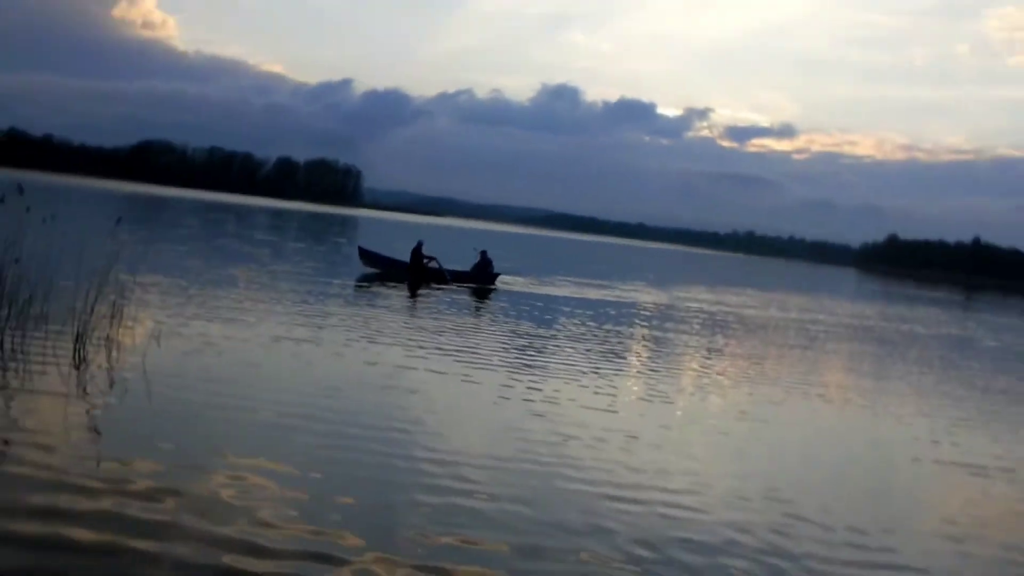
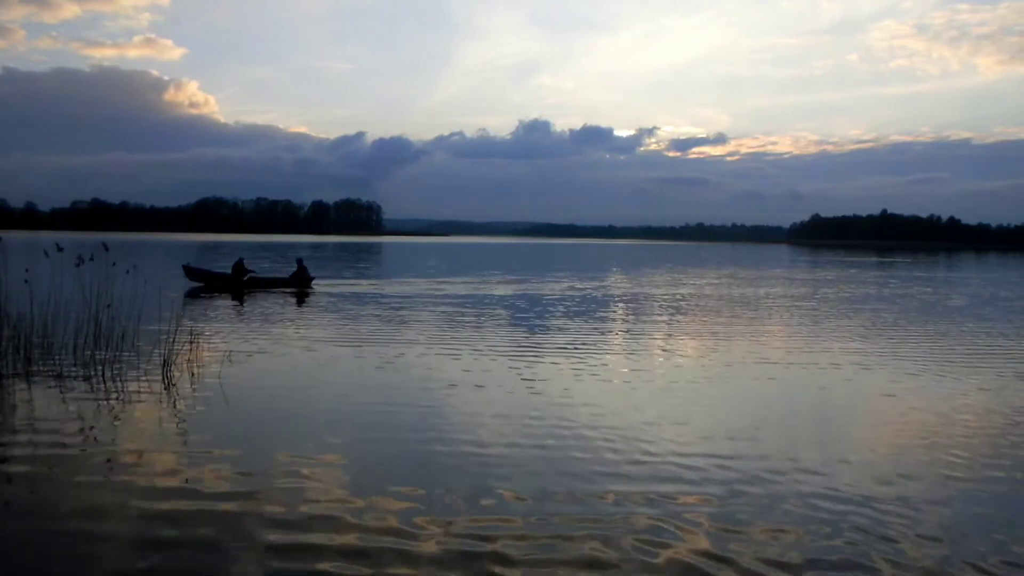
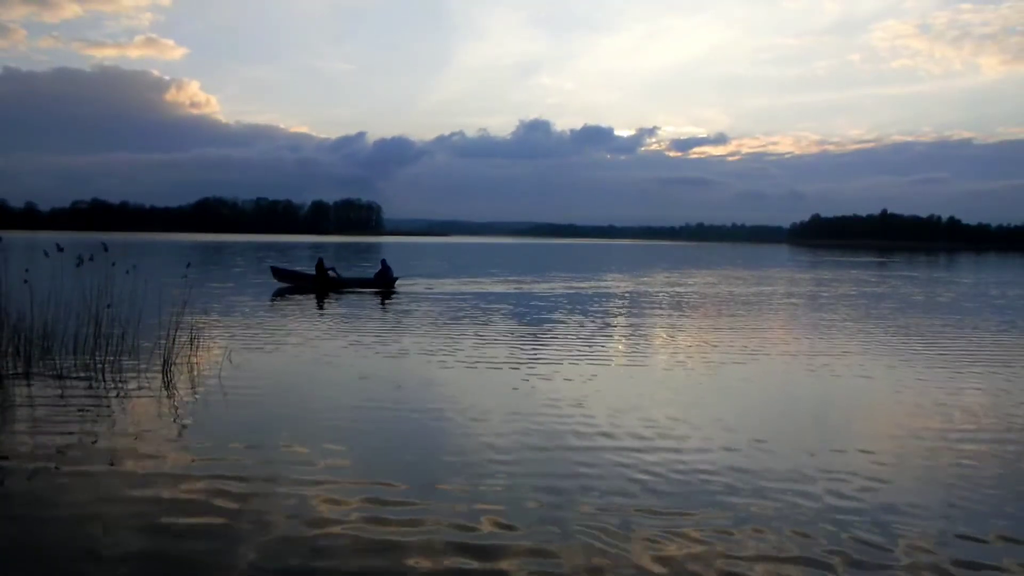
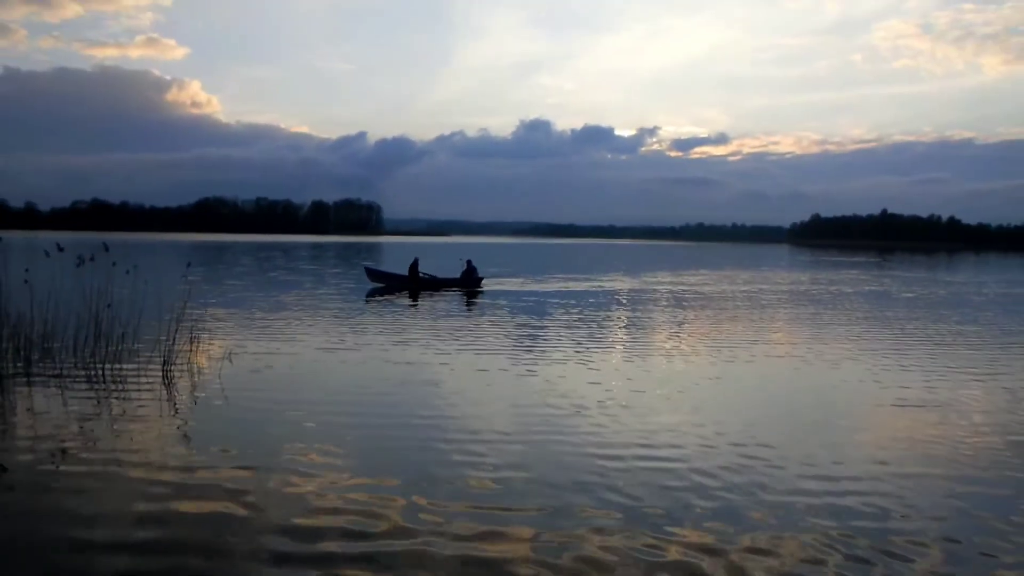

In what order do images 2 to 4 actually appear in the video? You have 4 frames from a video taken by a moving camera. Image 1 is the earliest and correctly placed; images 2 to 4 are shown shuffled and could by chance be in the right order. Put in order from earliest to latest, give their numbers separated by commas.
4, 3, 2
